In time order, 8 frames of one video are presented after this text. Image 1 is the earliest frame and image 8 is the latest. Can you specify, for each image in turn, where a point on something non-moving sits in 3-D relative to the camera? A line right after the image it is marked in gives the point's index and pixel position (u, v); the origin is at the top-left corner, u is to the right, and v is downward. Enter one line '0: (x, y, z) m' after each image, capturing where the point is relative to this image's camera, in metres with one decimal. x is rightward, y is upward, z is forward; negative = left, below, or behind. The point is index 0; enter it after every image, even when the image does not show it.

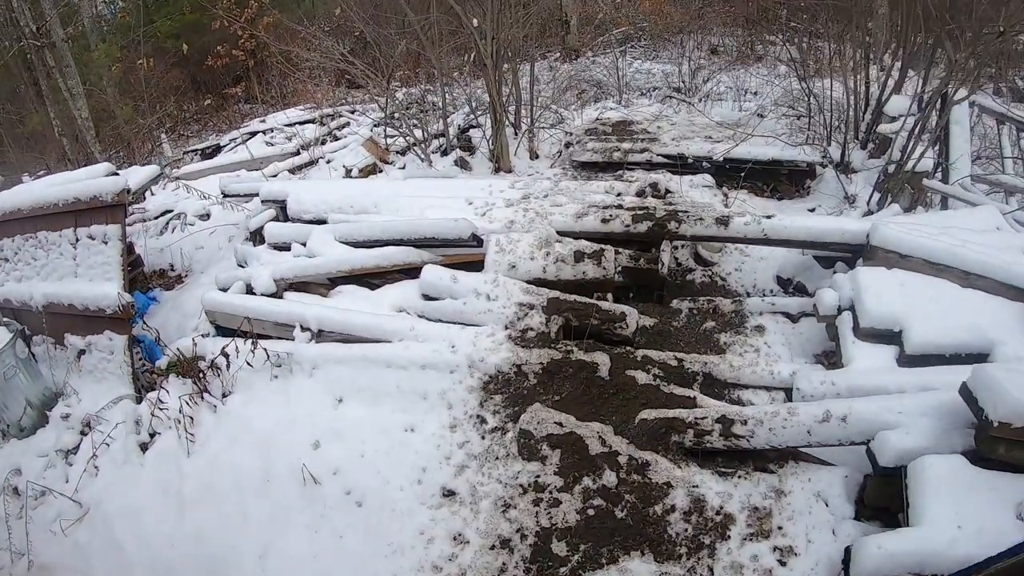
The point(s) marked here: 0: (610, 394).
0: (+0.6, -0.6, +3.7) m
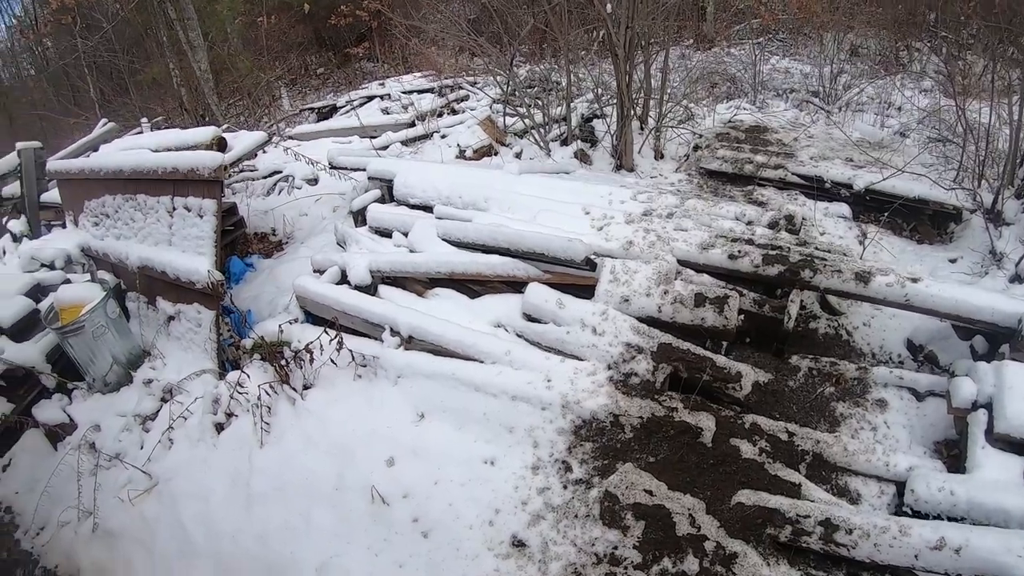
0: (+1.1, -1.0, +3.3) m
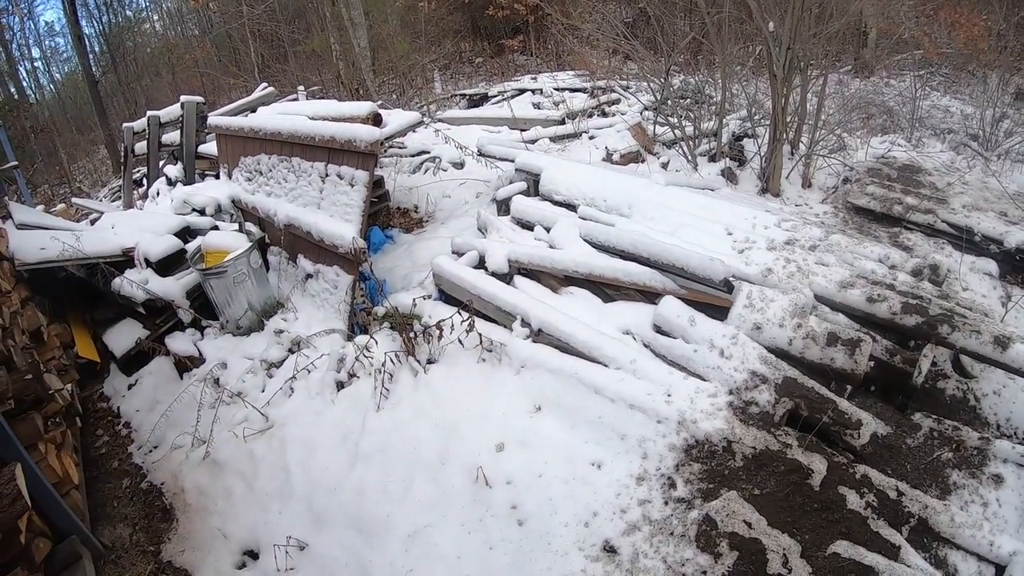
0: (+1.6, -1.2, +3.2) m
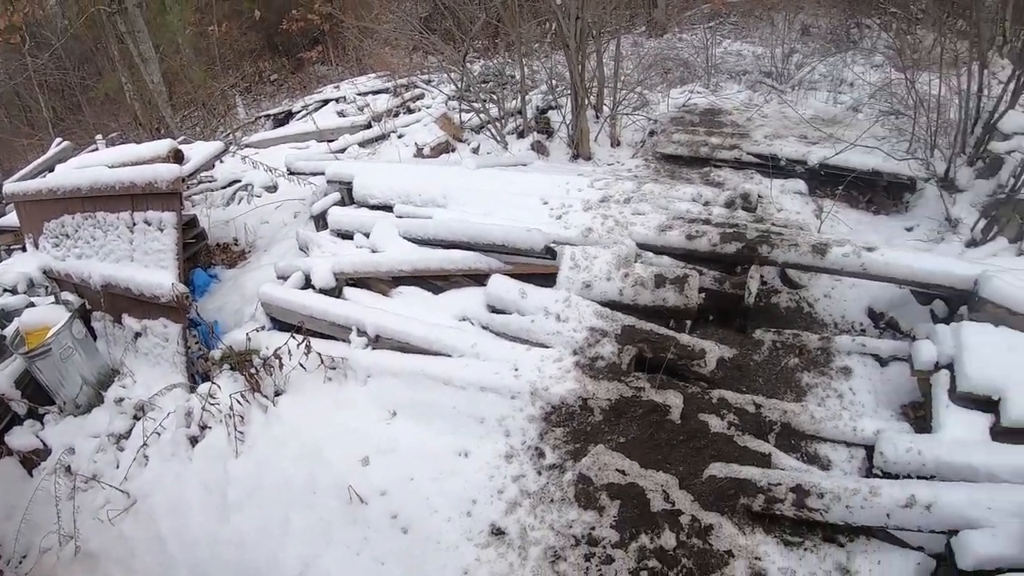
0: (+0.9, -0.9, +3.4) m
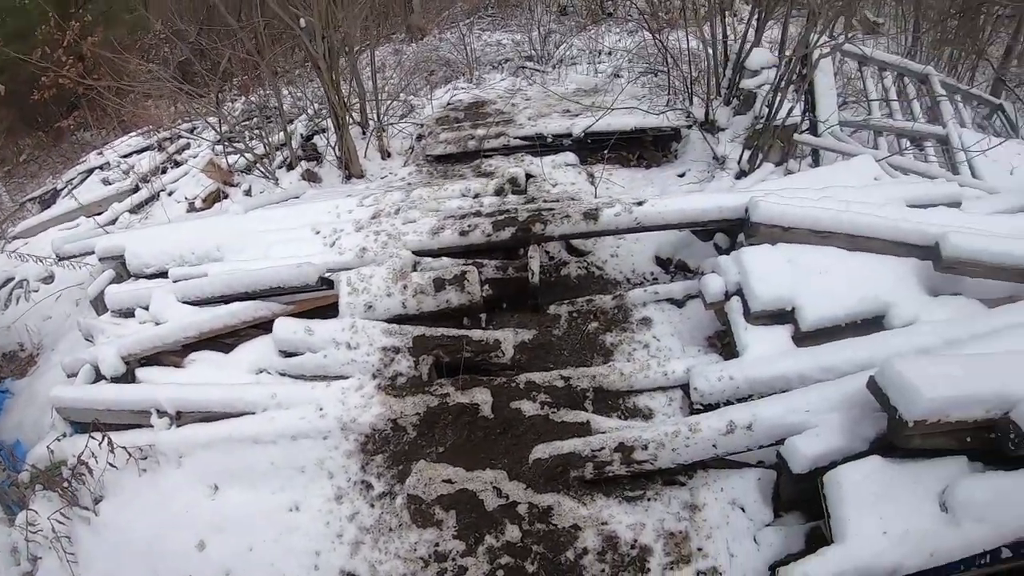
0: (-0.1, -0.8, +3.4) m
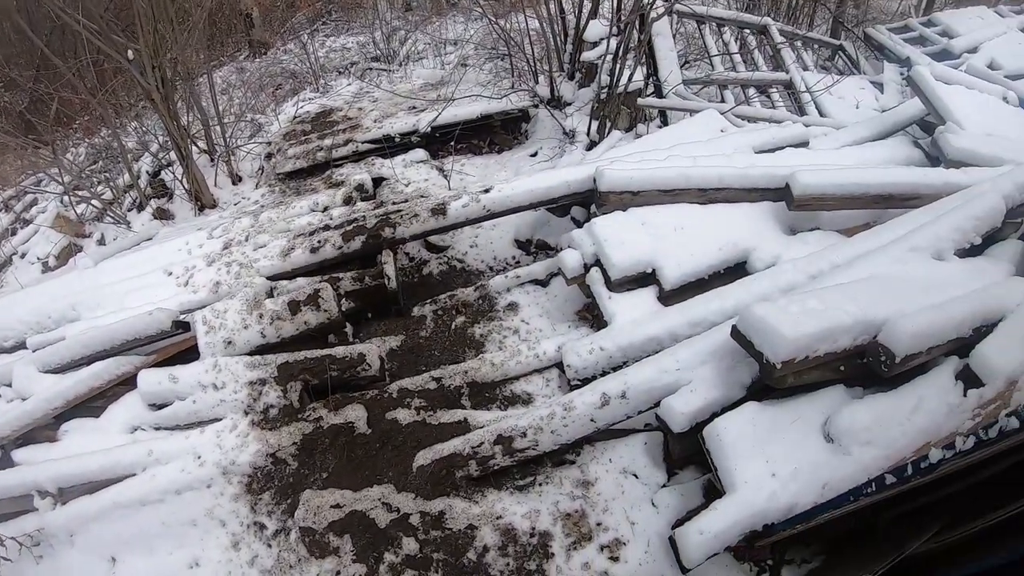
0: (-0.7, -0.9, +3.2) m
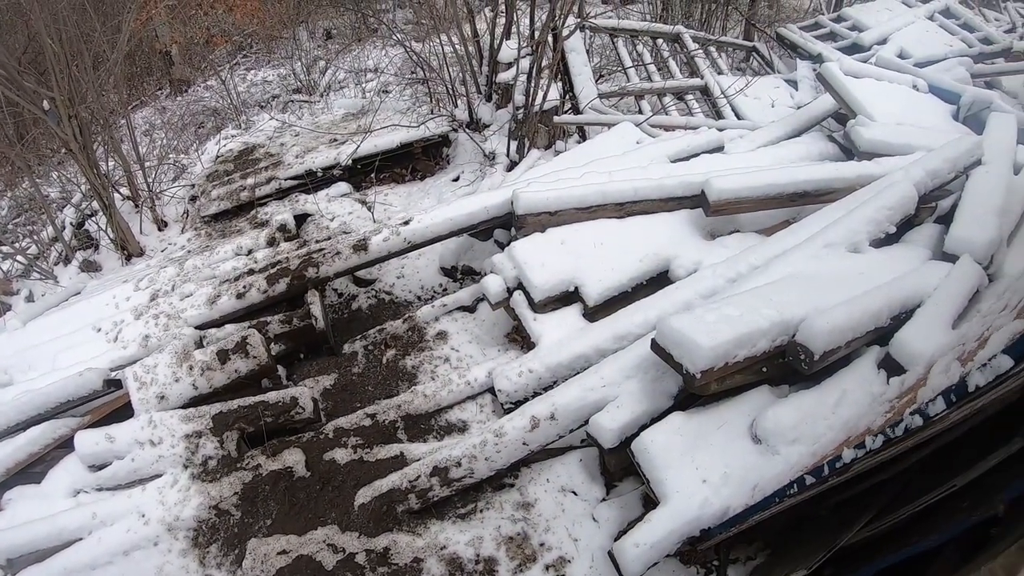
0: (-1.1, -1.1, +3.2) m
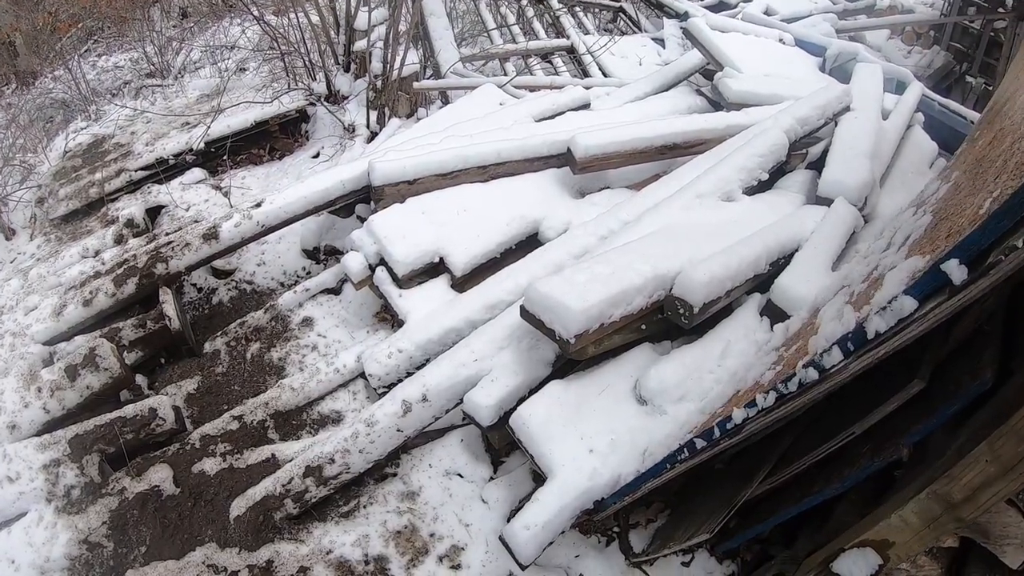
0: (-1.6, -1.1, +3.0) m
